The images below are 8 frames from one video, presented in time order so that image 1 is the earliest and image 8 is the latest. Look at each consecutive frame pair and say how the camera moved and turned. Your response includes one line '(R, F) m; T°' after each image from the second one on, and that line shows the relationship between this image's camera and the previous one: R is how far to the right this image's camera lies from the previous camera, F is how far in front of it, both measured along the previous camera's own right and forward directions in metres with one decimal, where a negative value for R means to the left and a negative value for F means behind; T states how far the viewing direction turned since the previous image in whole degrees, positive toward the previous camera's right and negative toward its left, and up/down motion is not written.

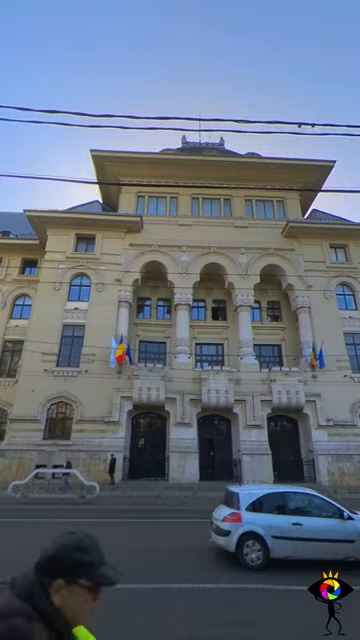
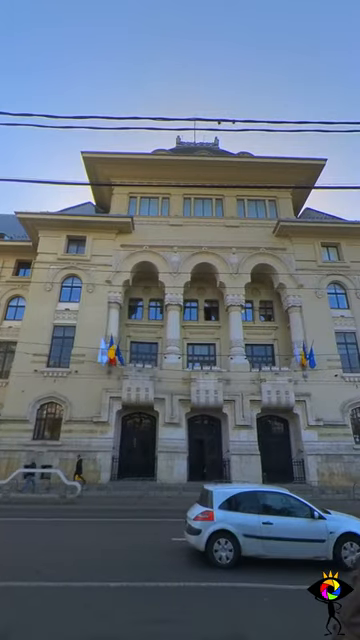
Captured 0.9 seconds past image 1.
(+1.0, 0.0) m; -1°
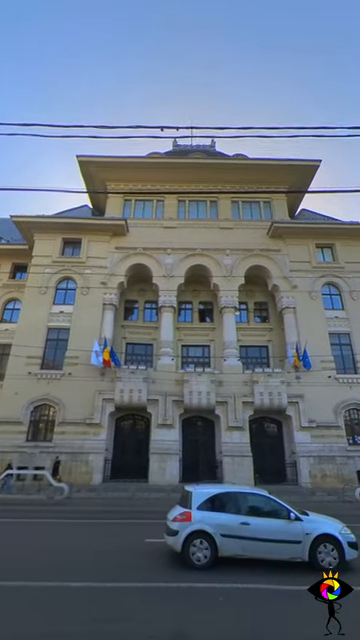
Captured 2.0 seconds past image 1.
(+0.8, -0.1) m; -1°
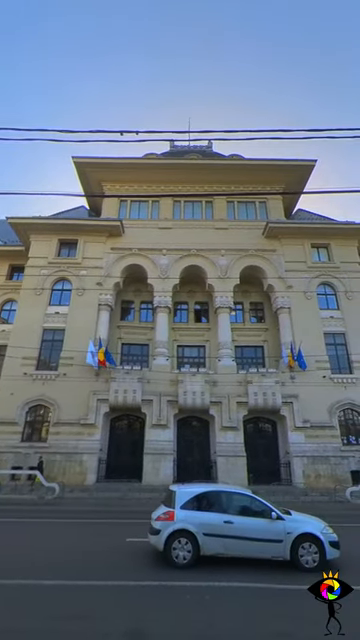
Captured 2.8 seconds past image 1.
(+0.5, 0.0) m; 0°
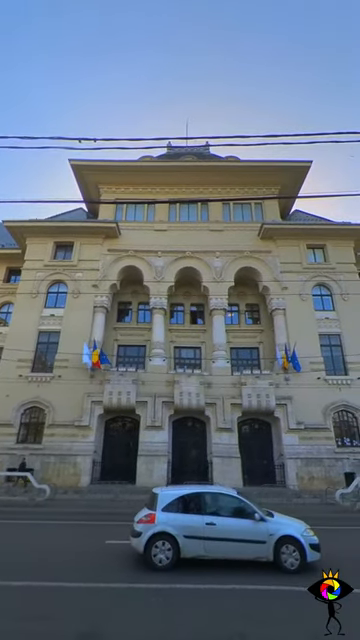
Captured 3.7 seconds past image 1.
(+0.6, 0.0) m; -1°
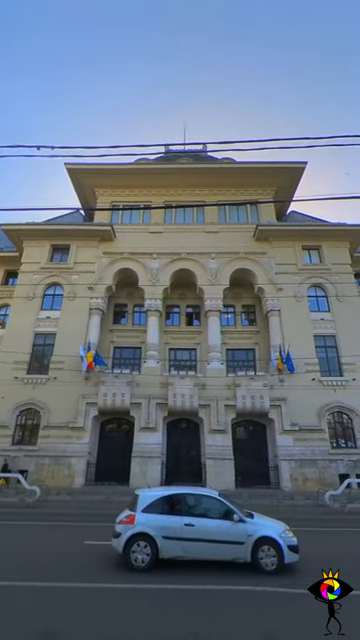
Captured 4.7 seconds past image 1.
(+0.6, -0.1) m; -1°
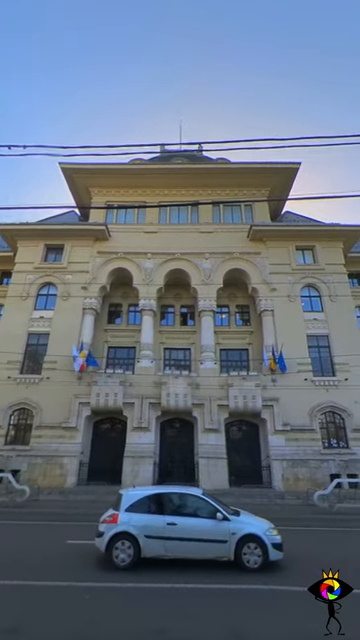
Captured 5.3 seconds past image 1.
(+0.4, 0.0) m; 0°
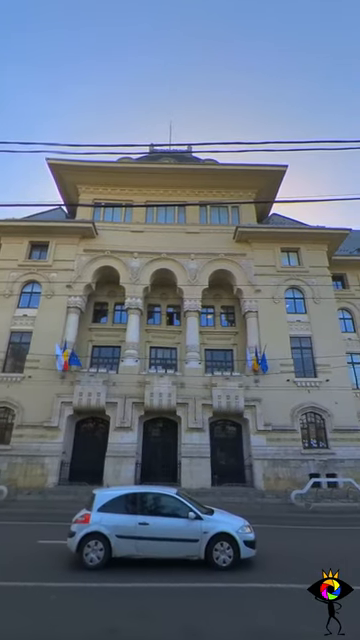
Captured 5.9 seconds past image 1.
(+0.4, 0.0) m; +2°
